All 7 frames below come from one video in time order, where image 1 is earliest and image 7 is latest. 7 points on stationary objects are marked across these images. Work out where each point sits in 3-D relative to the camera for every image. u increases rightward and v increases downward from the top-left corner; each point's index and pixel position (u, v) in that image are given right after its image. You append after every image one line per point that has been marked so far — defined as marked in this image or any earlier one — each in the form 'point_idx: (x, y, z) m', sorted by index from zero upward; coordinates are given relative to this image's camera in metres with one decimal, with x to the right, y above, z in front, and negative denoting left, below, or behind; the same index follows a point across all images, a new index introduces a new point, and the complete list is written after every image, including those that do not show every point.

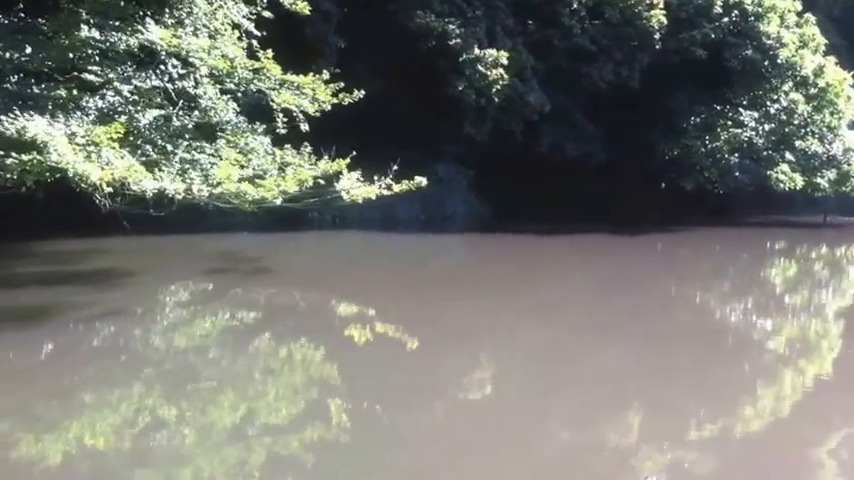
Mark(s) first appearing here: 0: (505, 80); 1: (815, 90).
0: (+0.6, +1.2, +10.0) m
1: (+3.5, +1.4, +12.3) m
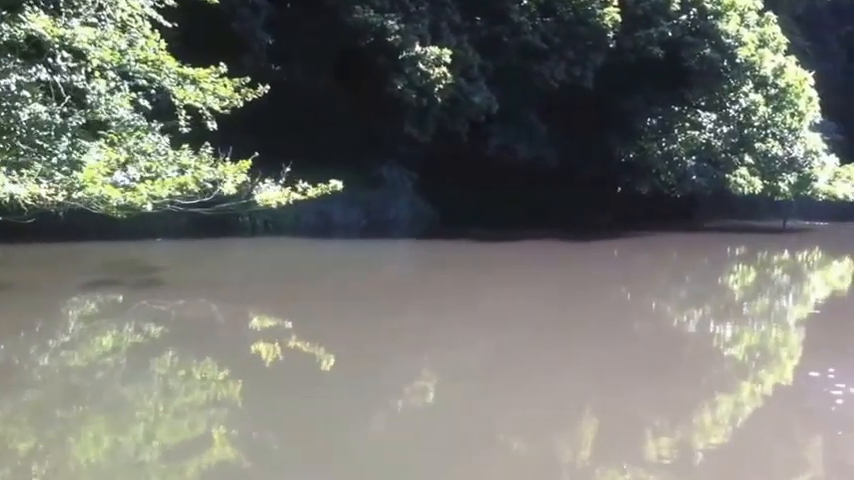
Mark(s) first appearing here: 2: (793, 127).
0: (+0.1, +1.1, +9.5) m
1: (+3.0, +1.3, +11.9) m
2: (+3.2, +1.0, +11.8) m
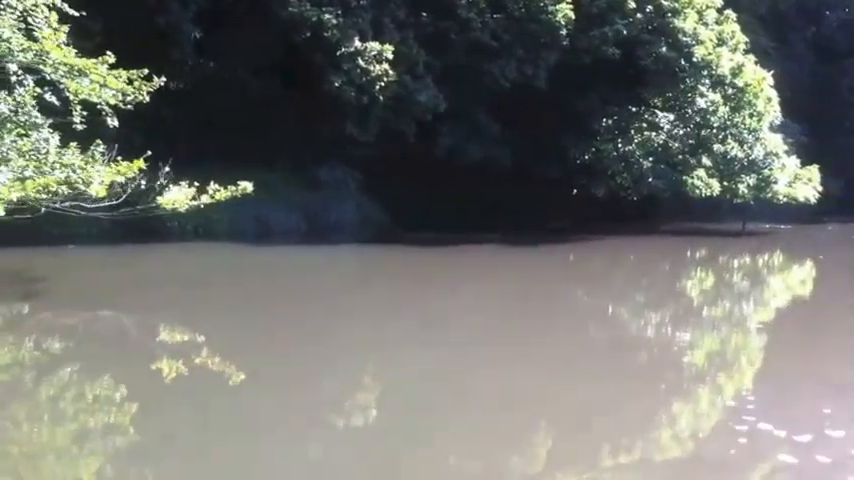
0: (-0.3, +1.1, +9.1) m
1: (+2.6, +1.3, +11.6) m
2: (+2.8, +0.9, +11.5) m
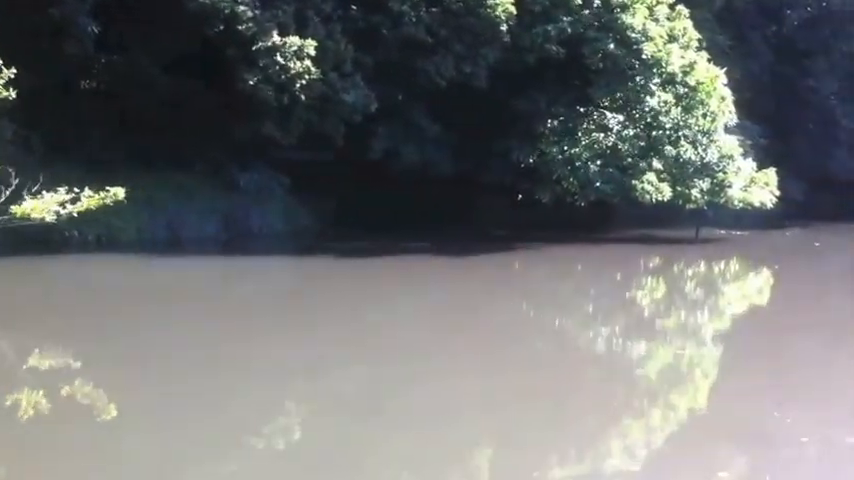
0: (-0.7, +1.0, +8.5) m
1: (+2.1, +1.2, +11.0) m
2: (+2.2, +0.9, +10.9) m
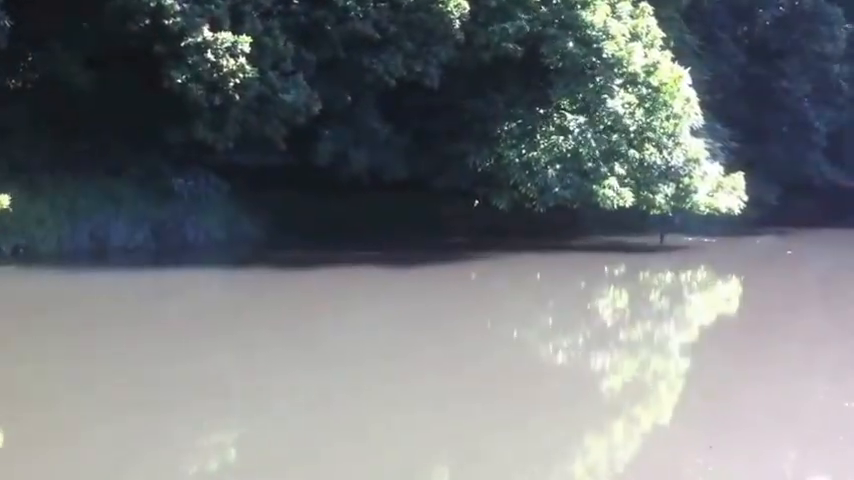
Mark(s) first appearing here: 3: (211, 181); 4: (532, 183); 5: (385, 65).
0: (-1.1, +1.0, +7.9) m
1: (+1.7, +1.2, +10.5) m
2: (+1.9, +0.8, +10.4) m
3: (-1.8, +0.4, +10.9) m
4: (+0.8, +0.4, +10.4) m
5: (-0.3, +1.2, +9.4) m
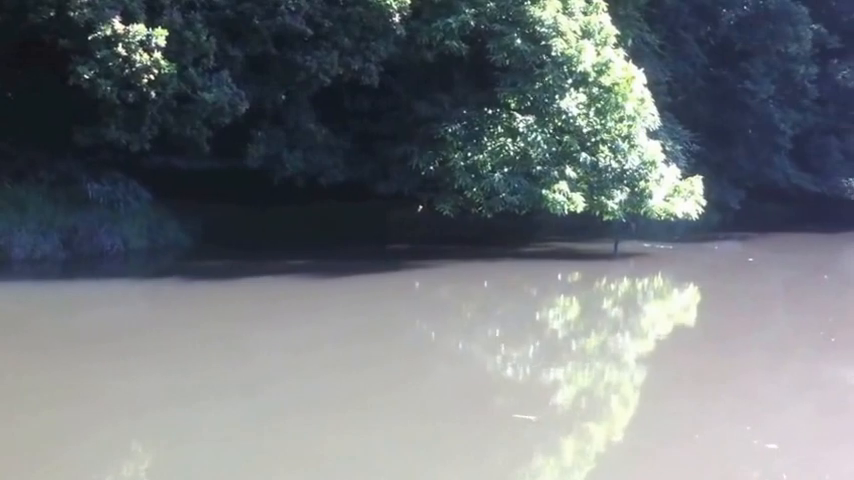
0: (-1.4, +0.9, +7.3) m
1: (+1.3, +1.1, +10.0) m
2: (+1.4, +0.8, +9.9) m
3: (-2.3, +0.4, +10.3) m
4: (+0.4, +0.4, +9.9) m
5: (-0.7, +1.1, +8.8) m
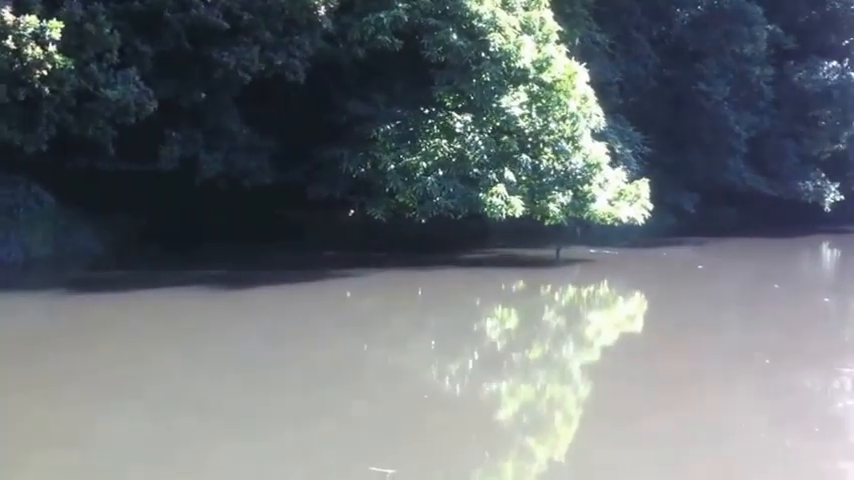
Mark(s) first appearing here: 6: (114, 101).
0: (-1.8, +0.9, +6.8) m
1: (+0.8, +1.1, +9.5) m
2: (+1.0, +0.7, +9.4) m
3: (-2.8, +0.3, +9.7) m
4: (-0.1, +0.3, +9.3) m
5: (-1.1, +1.1, +8.3) m
6: (-1.7, +0.7, +7.3) m
